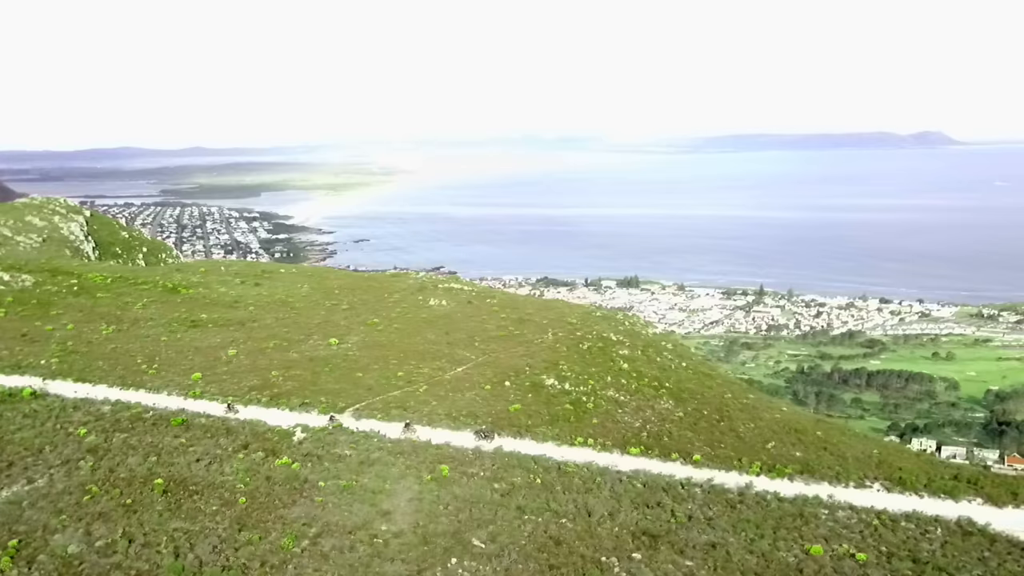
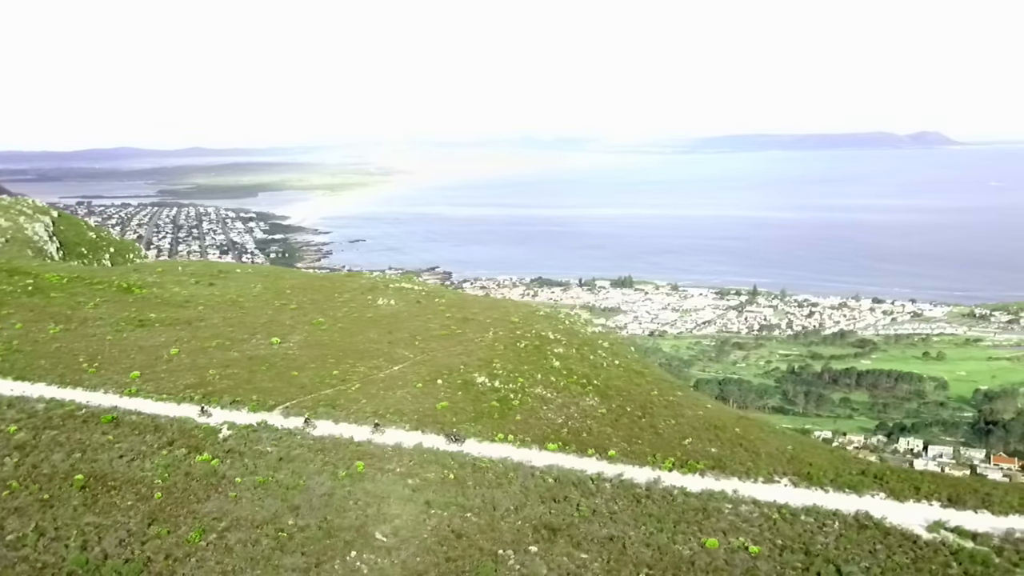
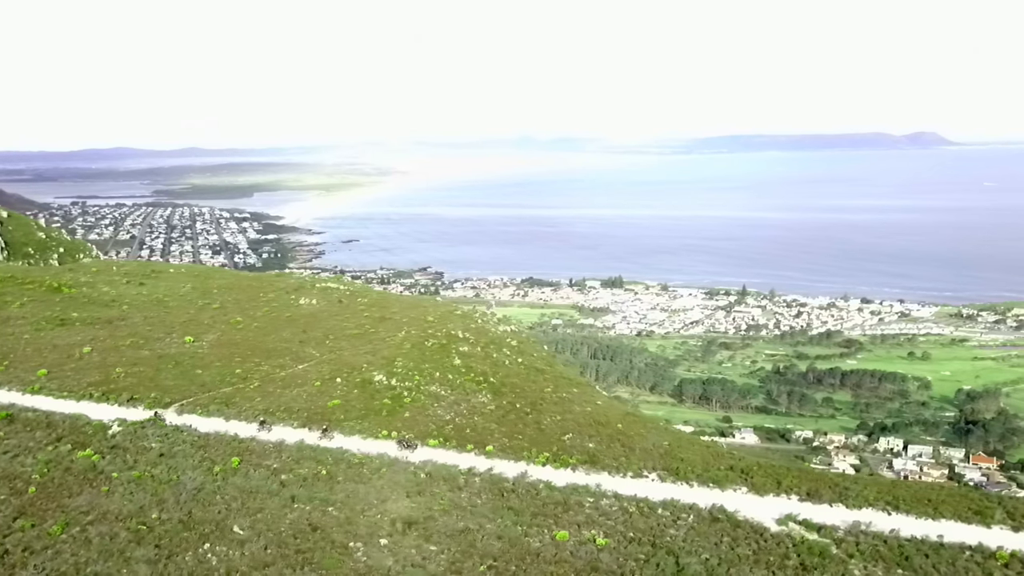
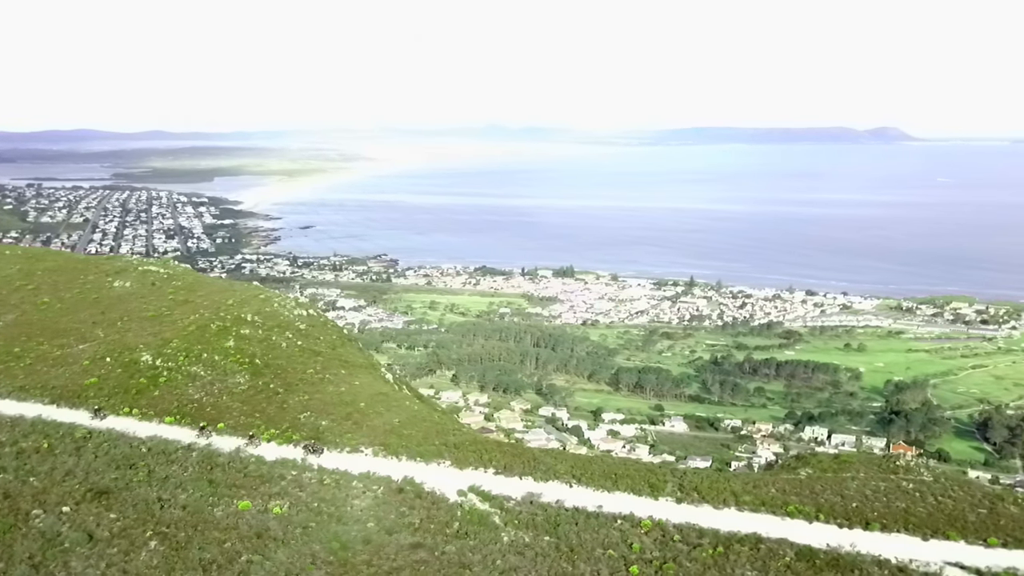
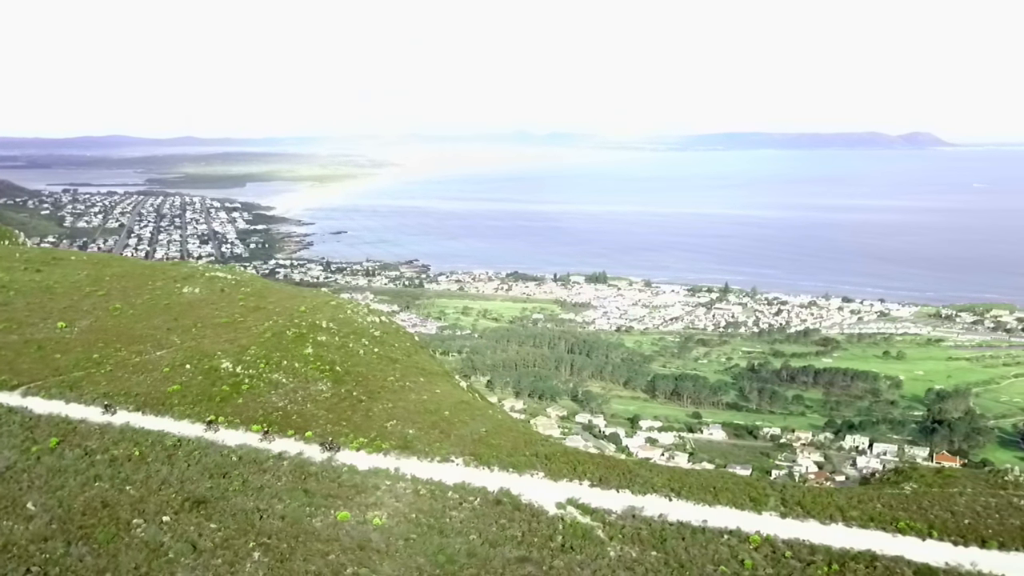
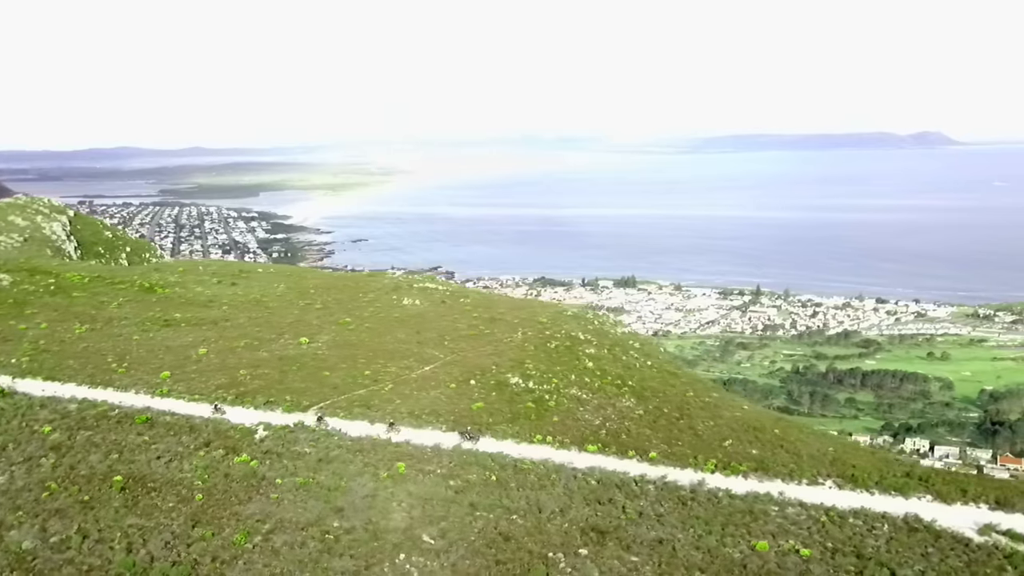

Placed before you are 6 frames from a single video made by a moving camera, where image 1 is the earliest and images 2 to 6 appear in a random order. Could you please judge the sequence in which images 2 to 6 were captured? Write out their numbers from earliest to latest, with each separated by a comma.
6, 2, 3, 5, 4
